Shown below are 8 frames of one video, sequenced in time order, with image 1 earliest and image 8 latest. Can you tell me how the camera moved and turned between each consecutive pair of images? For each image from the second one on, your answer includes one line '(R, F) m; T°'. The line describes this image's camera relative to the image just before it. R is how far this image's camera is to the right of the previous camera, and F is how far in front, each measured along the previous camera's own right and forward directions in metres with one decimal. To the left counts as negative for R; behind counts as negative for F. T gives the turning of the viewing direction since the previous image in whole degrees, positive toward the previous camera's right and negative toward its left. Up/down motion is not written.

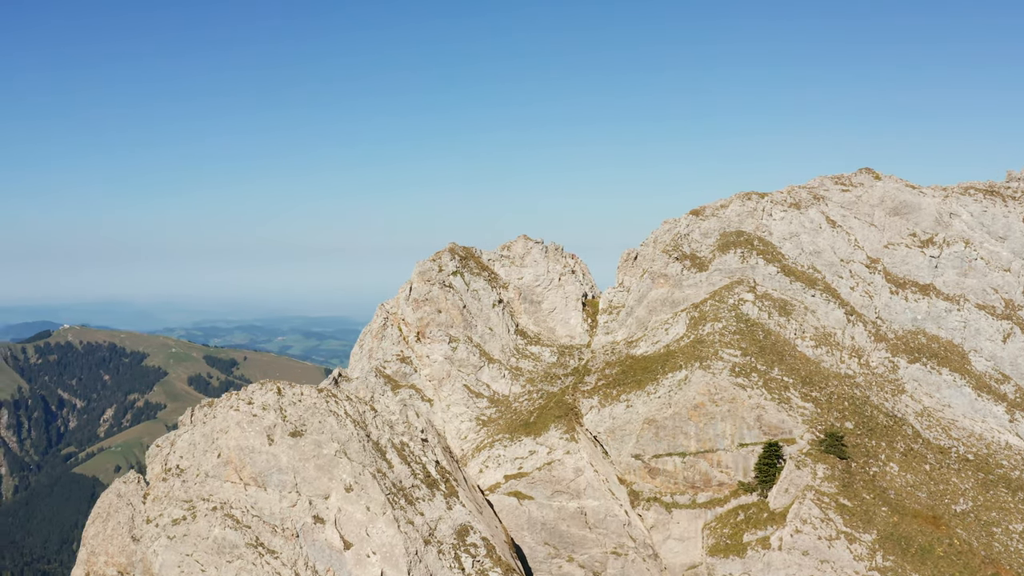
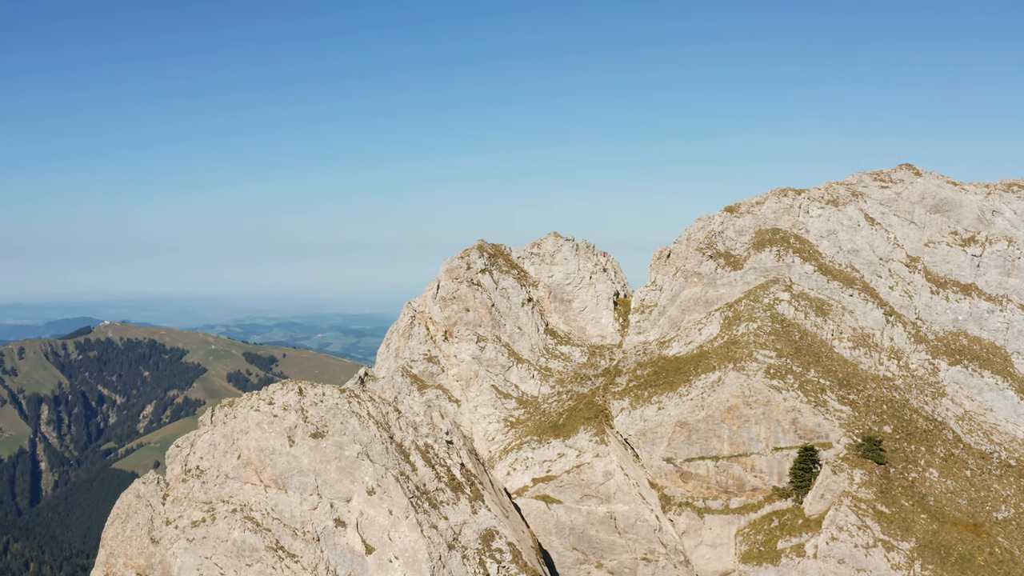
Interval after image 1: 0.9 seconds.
(+0.2, +0.9) m; -3°
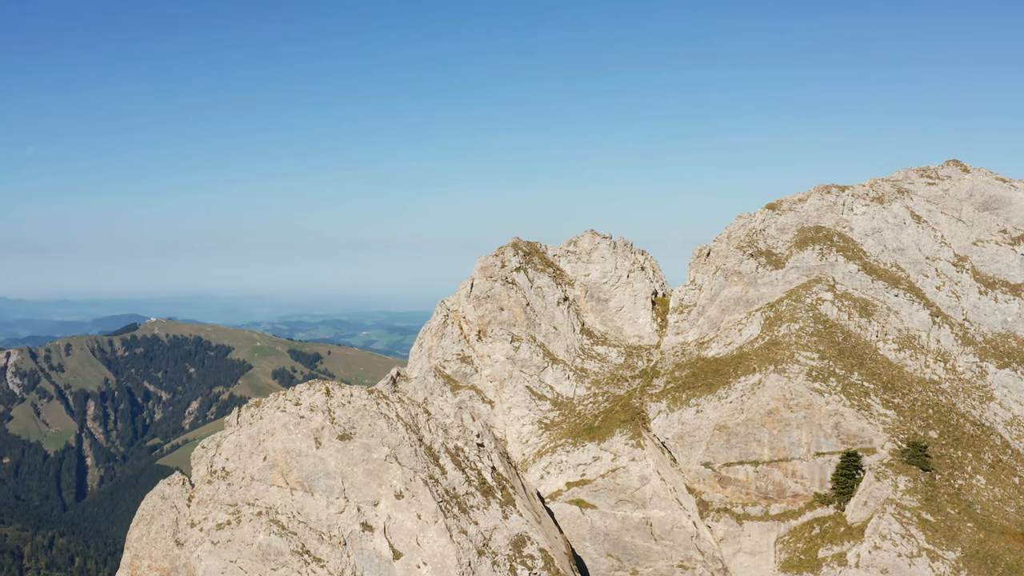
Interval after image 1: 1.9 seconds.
(+0.5, +0.6) m; -3°
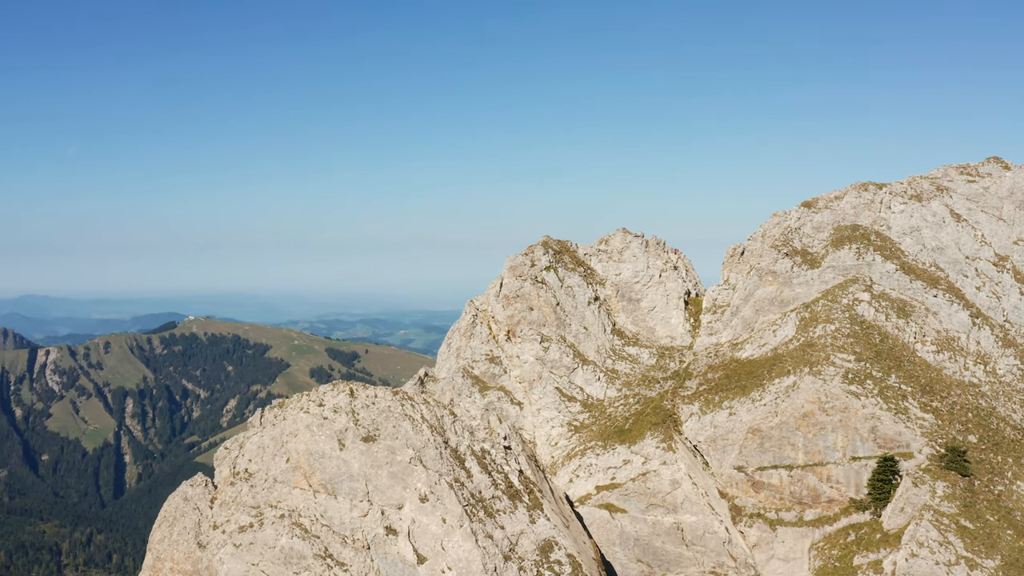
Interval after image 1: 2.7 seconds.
(+0.6, +0.1) m; -3°
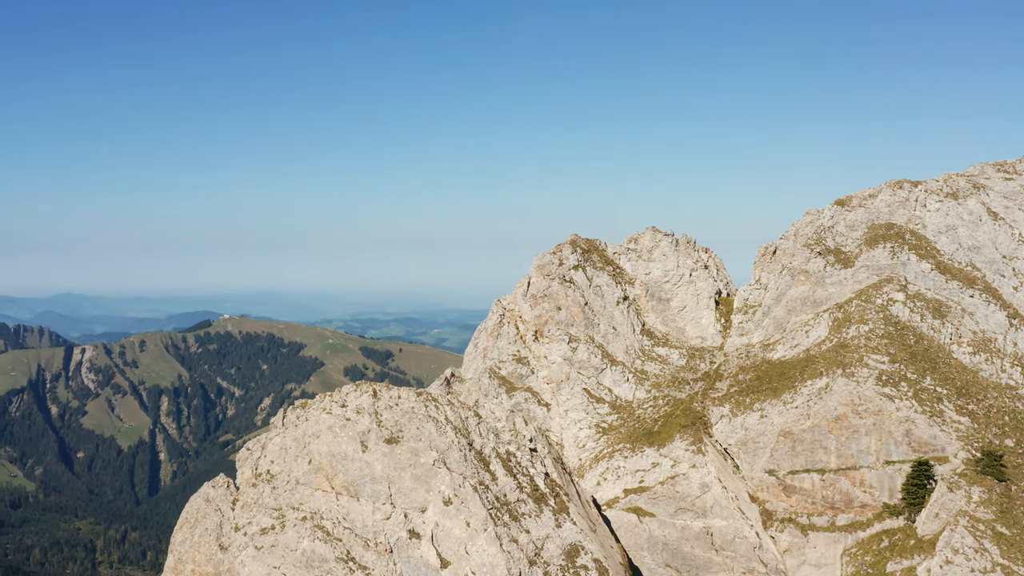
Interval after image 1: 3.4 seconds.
(+0.5, -0.1) m; -3°
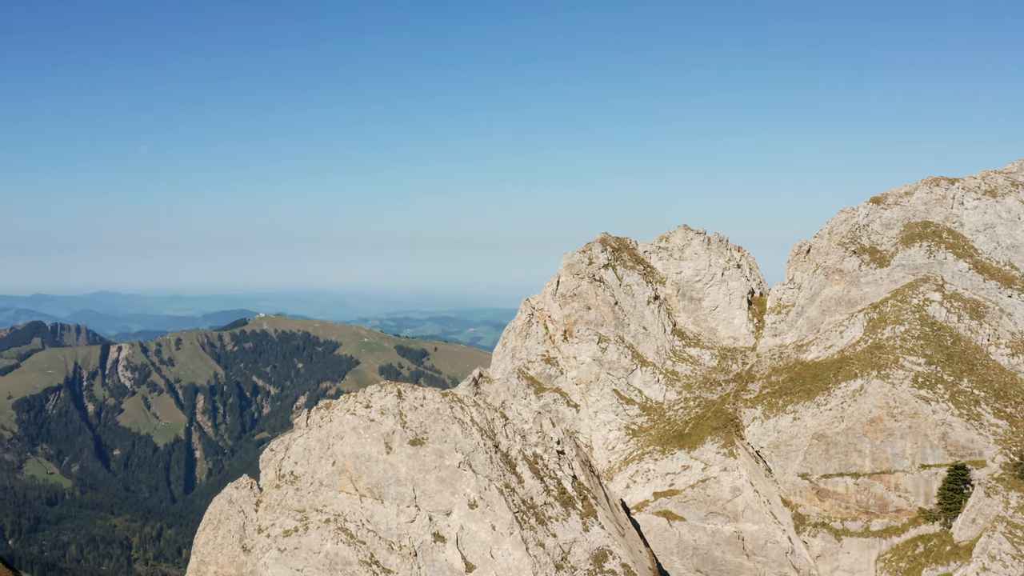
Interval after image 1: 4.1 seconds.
(+0.6, -0.3) m; -3°
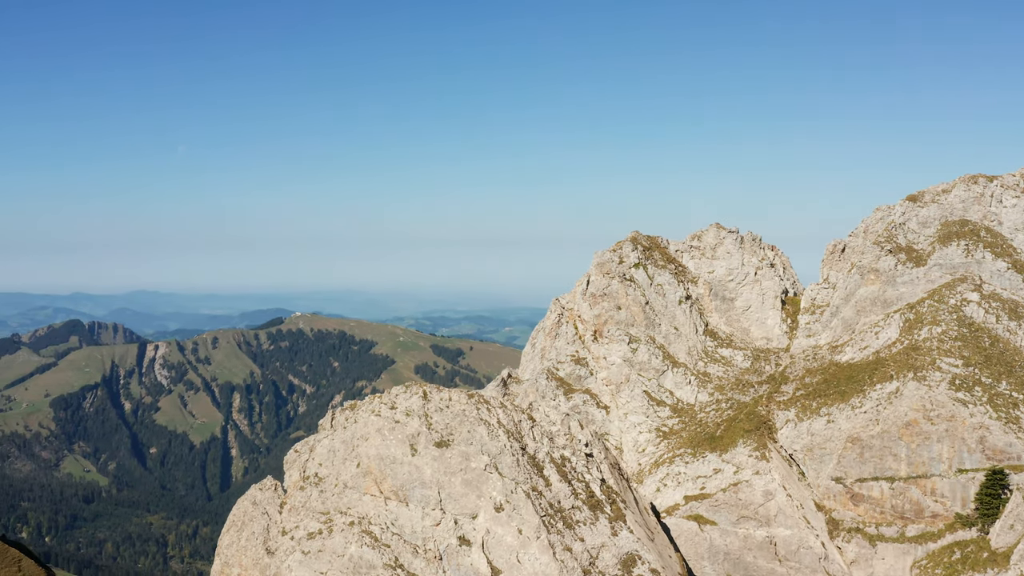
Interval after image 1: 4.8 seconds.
(+0.6, -0.4) m; -3°
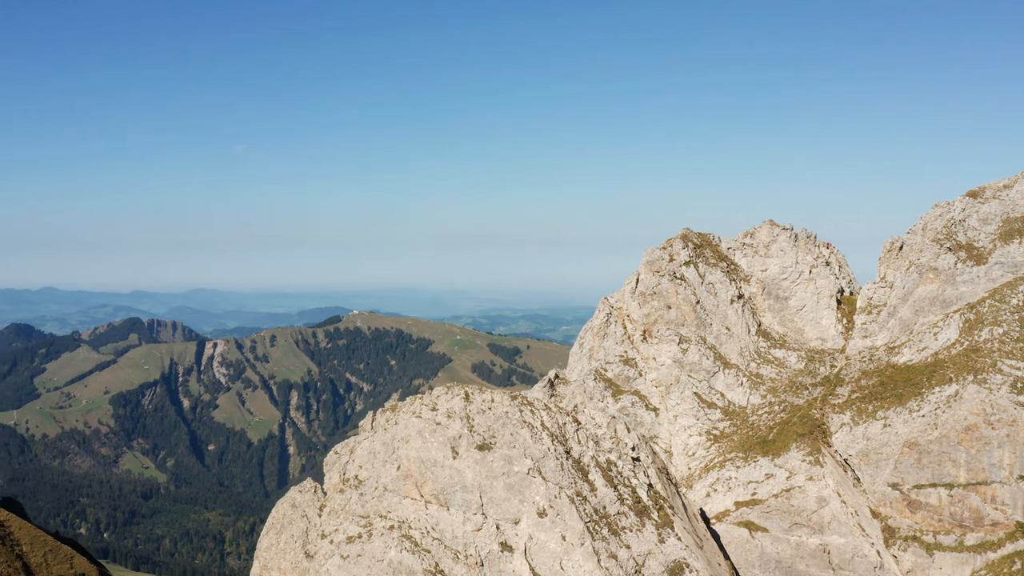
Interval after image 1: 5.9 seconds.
(+0.9, -1.1) m; -4°
